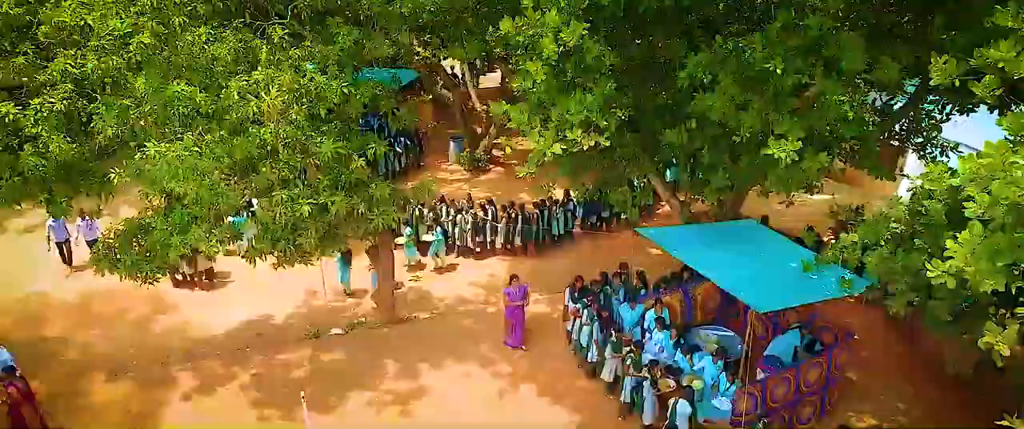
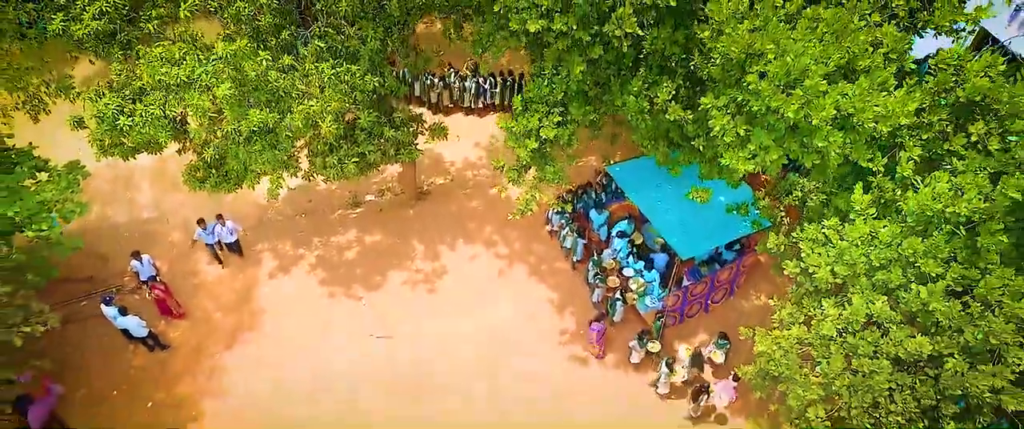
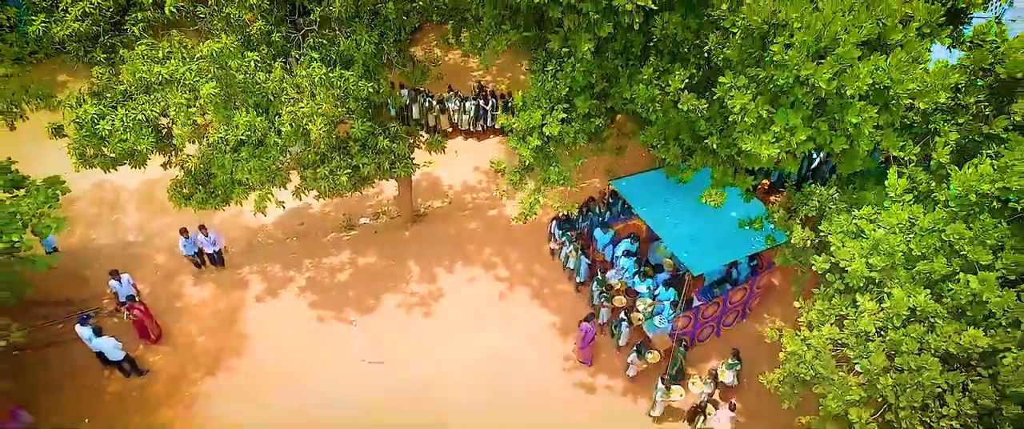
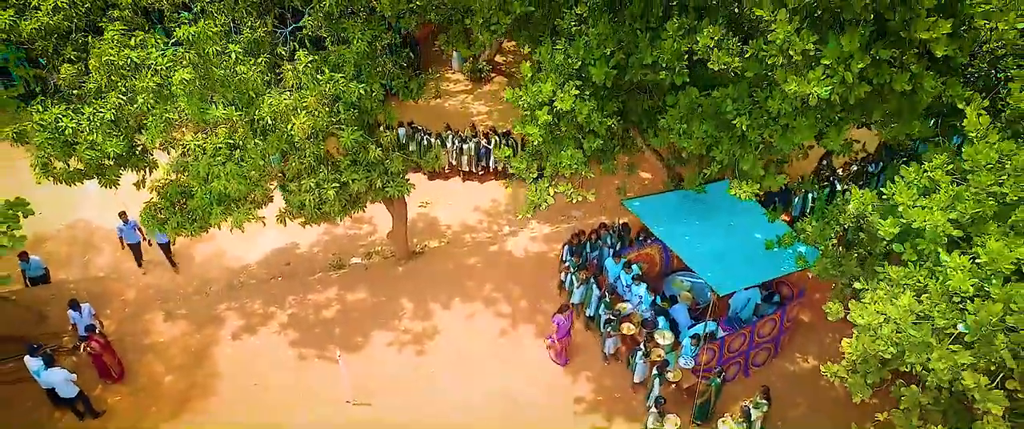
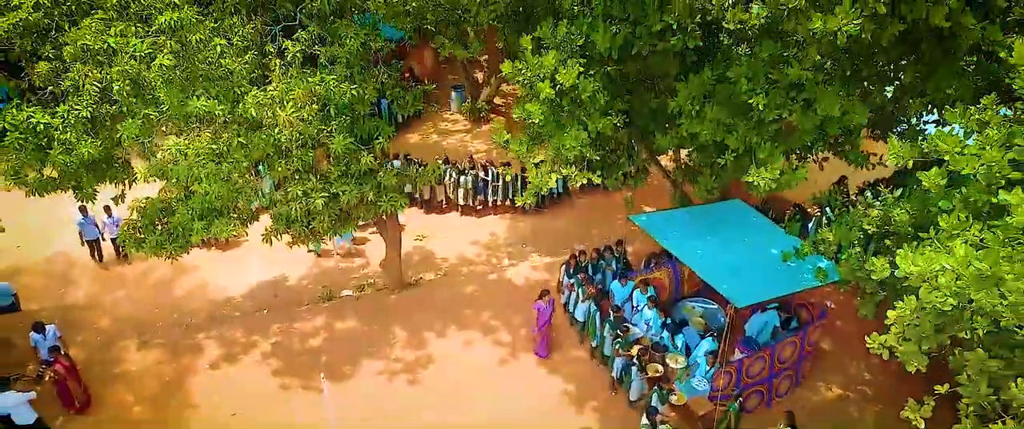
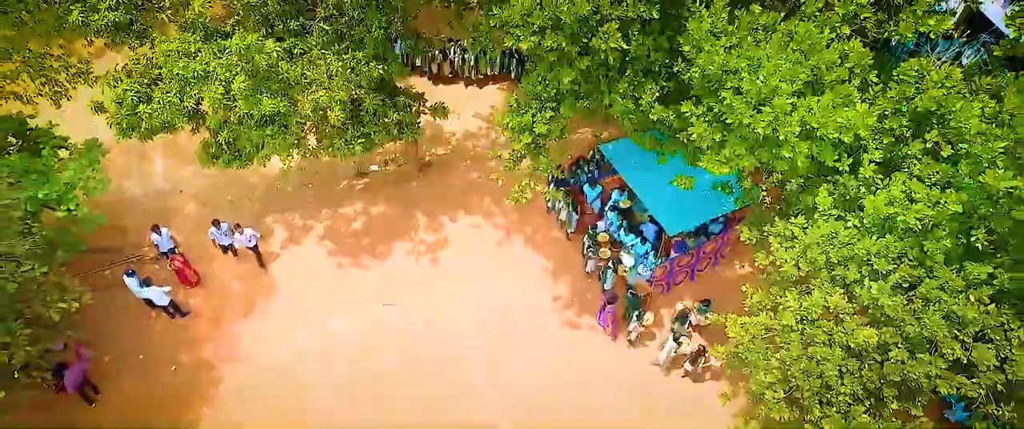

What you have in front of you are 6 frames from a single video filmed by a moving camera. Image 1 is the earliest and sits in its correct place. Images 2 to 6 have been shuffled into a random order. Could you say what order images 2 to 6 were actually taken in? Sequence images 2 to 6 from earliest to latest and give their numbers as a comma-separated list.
5, 4, 3, 2, 6
